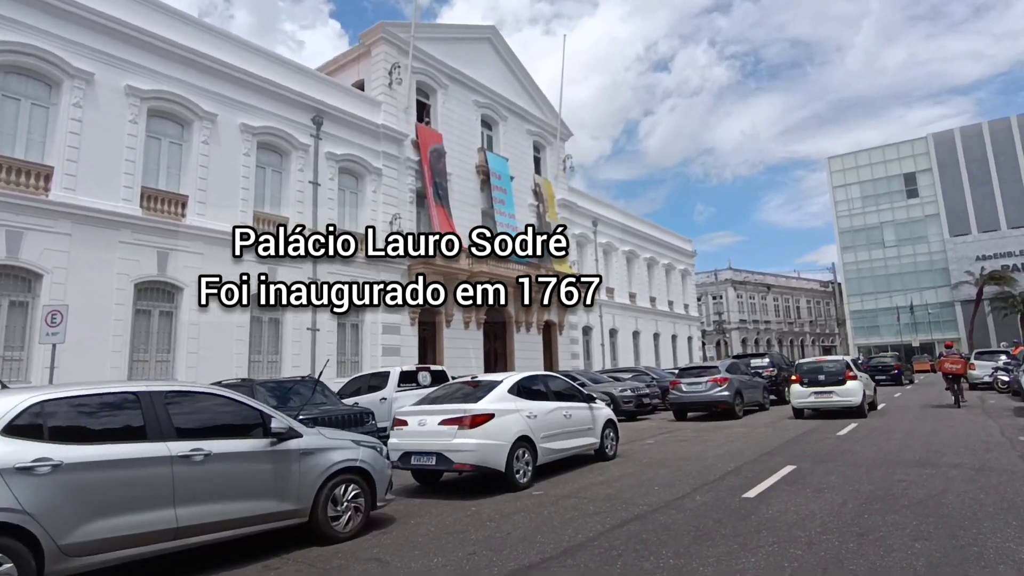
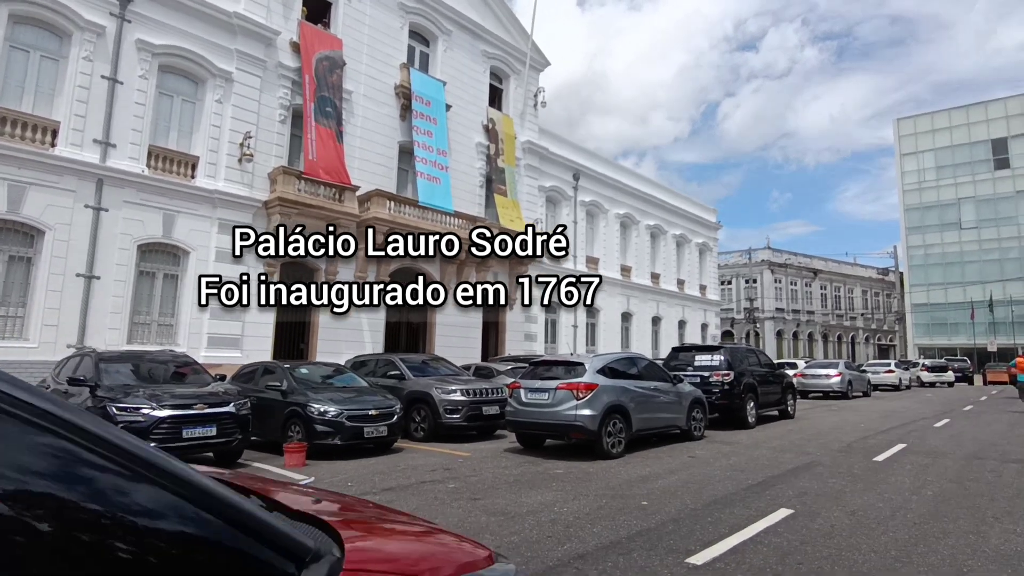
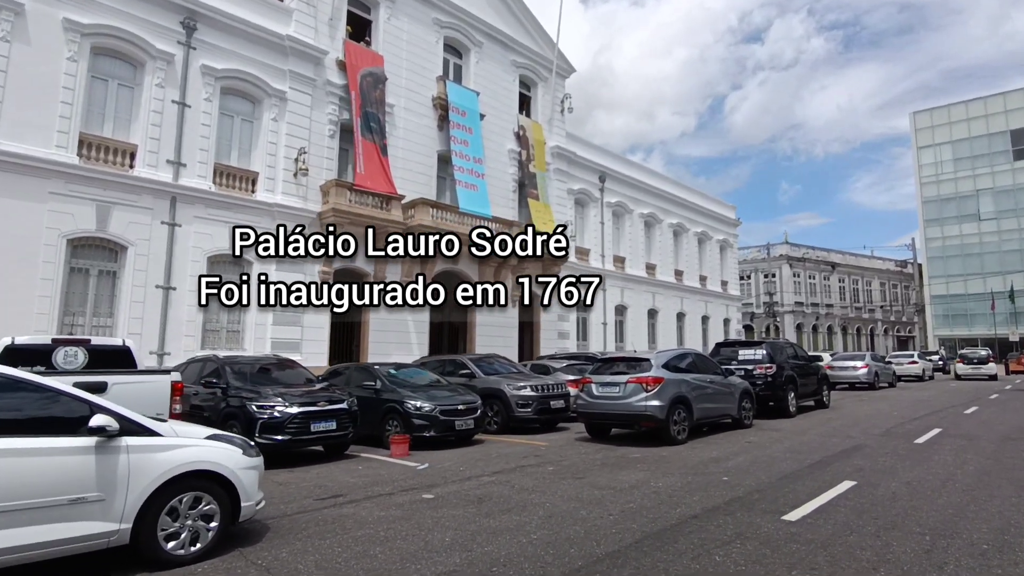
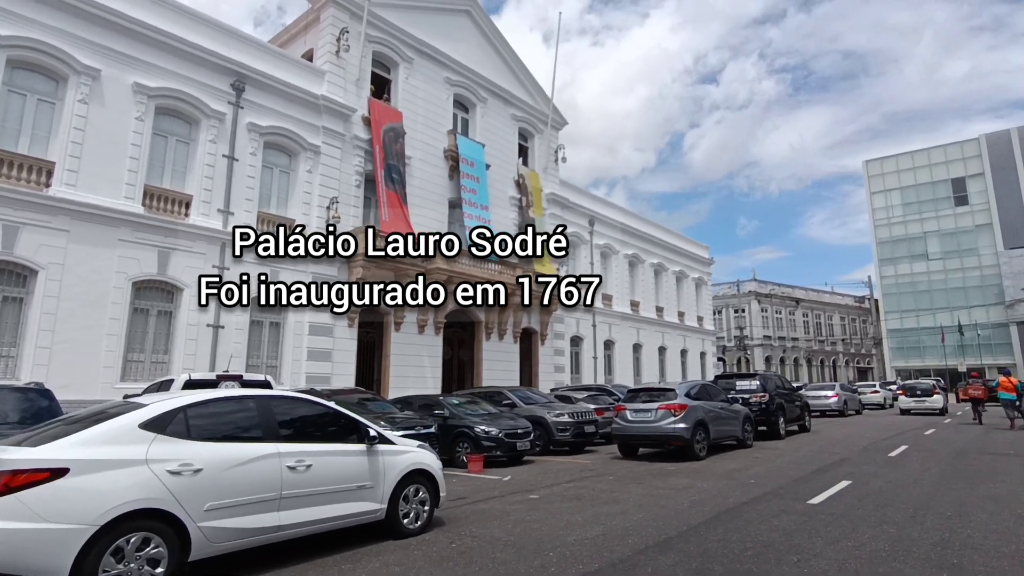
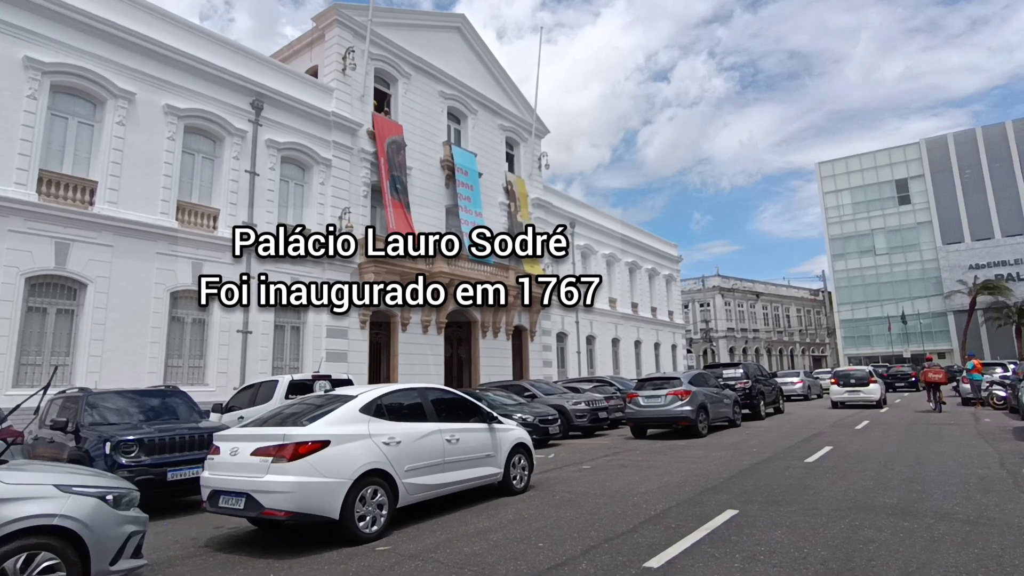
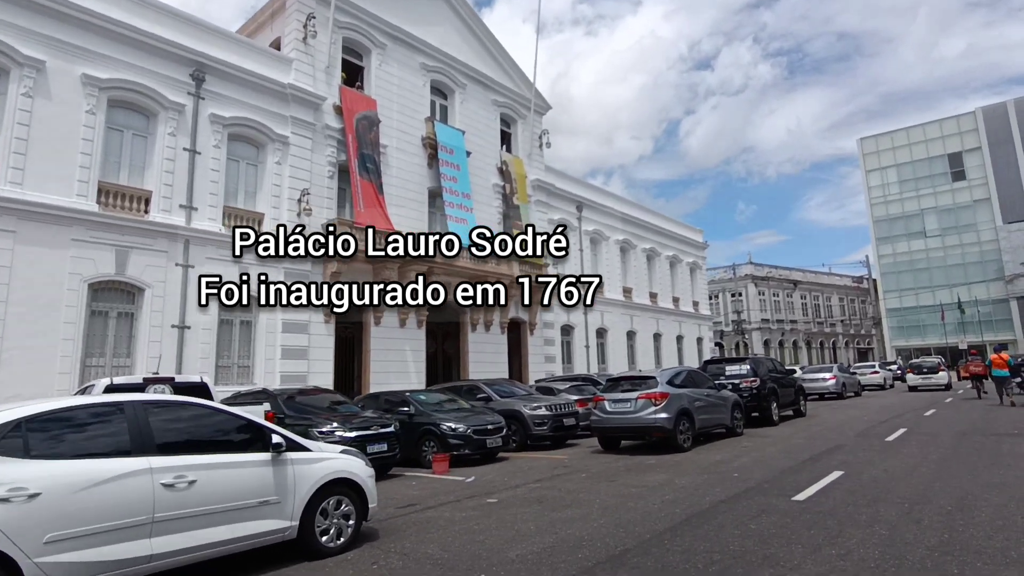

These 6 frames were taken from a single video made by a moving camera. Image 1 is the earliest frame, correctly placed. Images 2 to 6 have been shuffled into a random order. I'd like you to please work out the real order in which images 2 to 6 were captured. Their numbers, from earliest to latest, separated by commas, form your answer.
5, 4, 6, 3, 2
